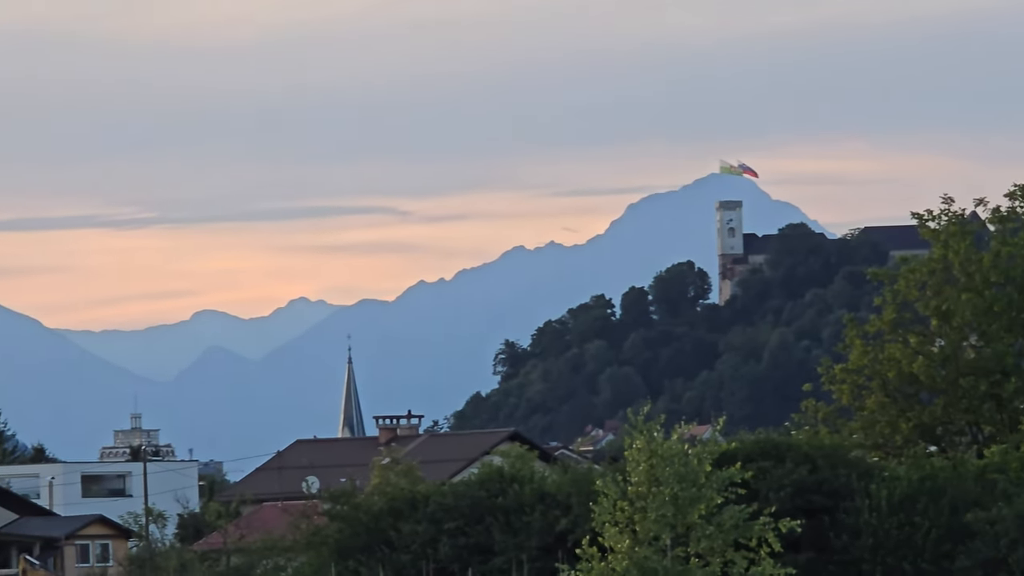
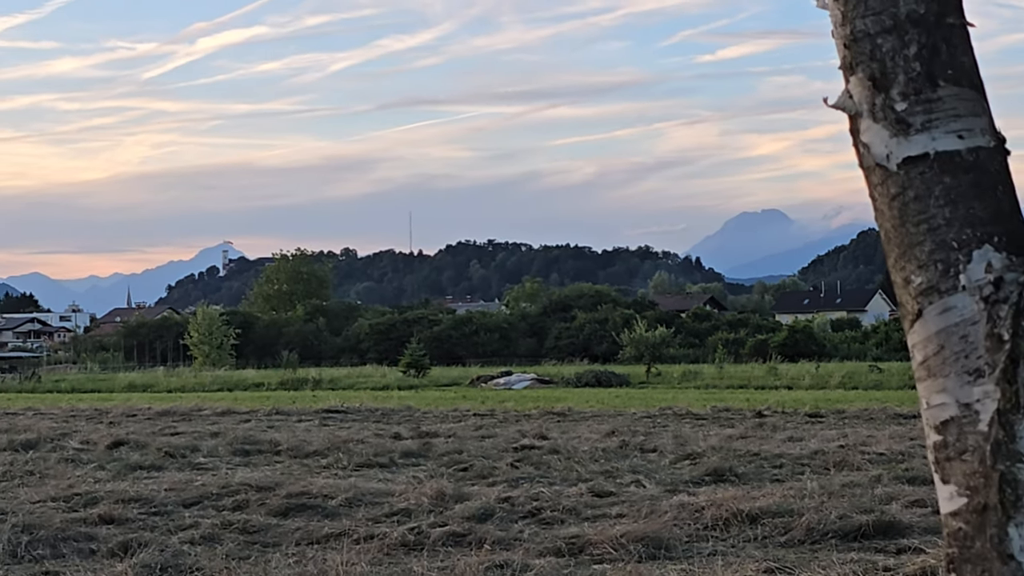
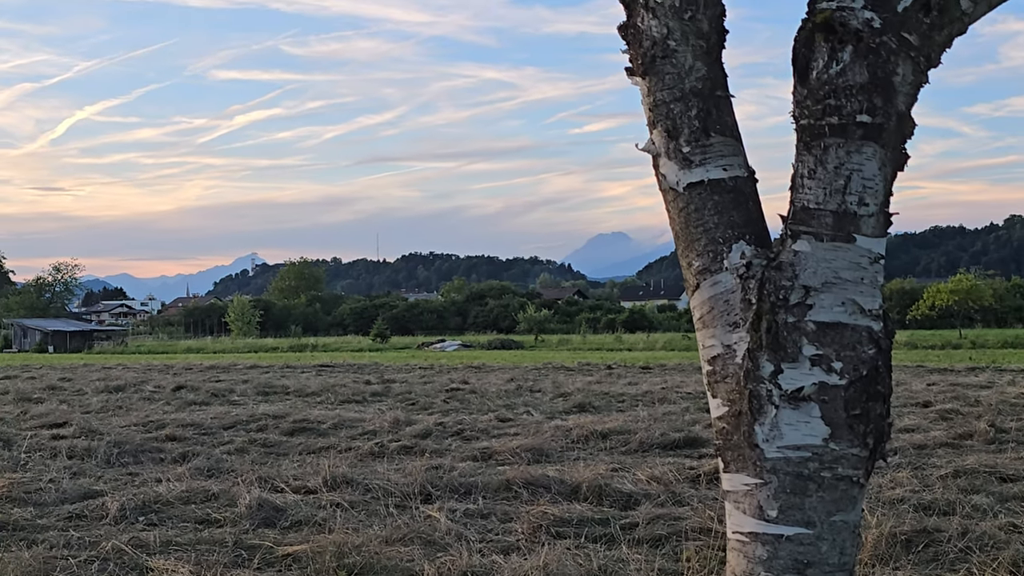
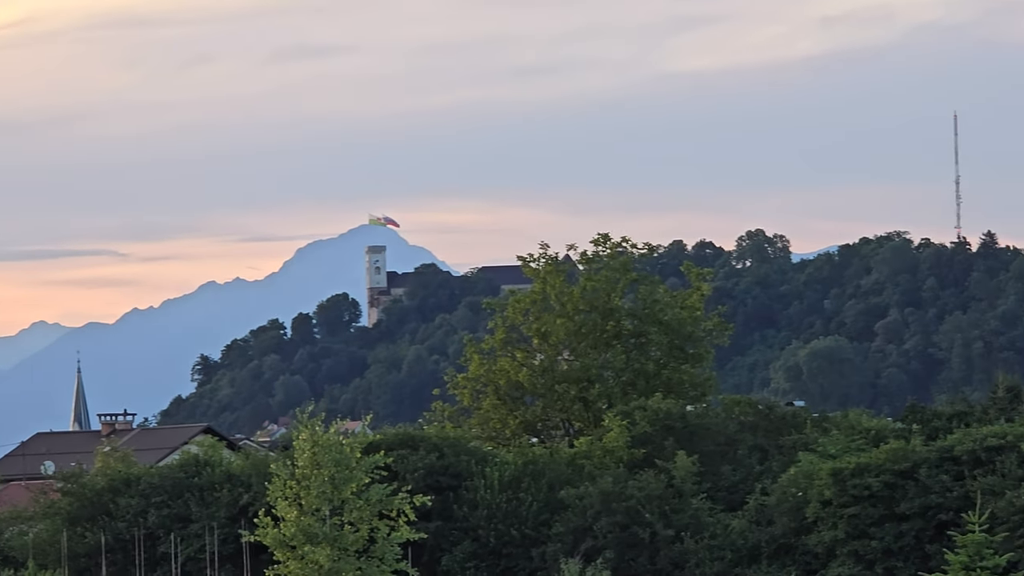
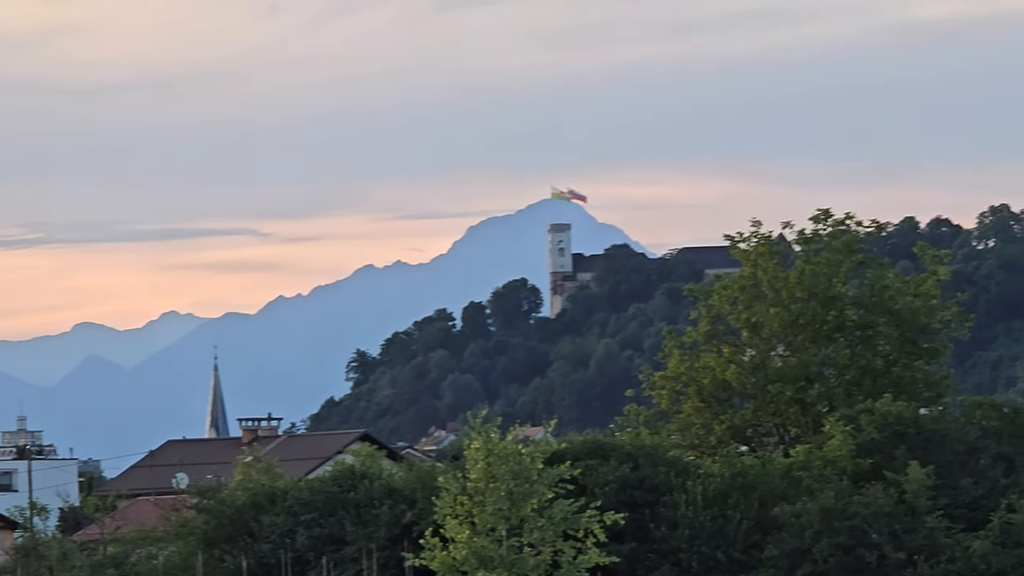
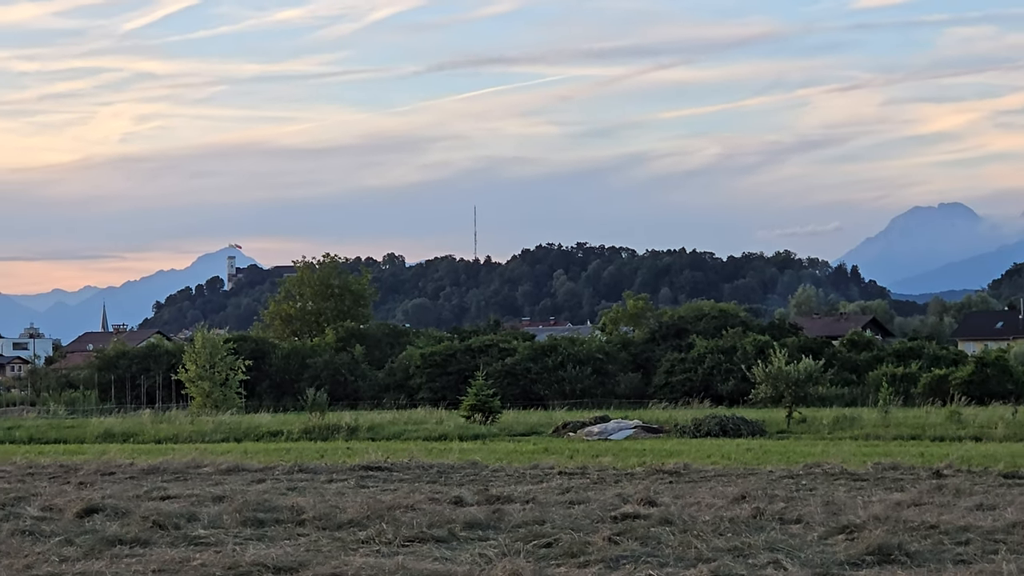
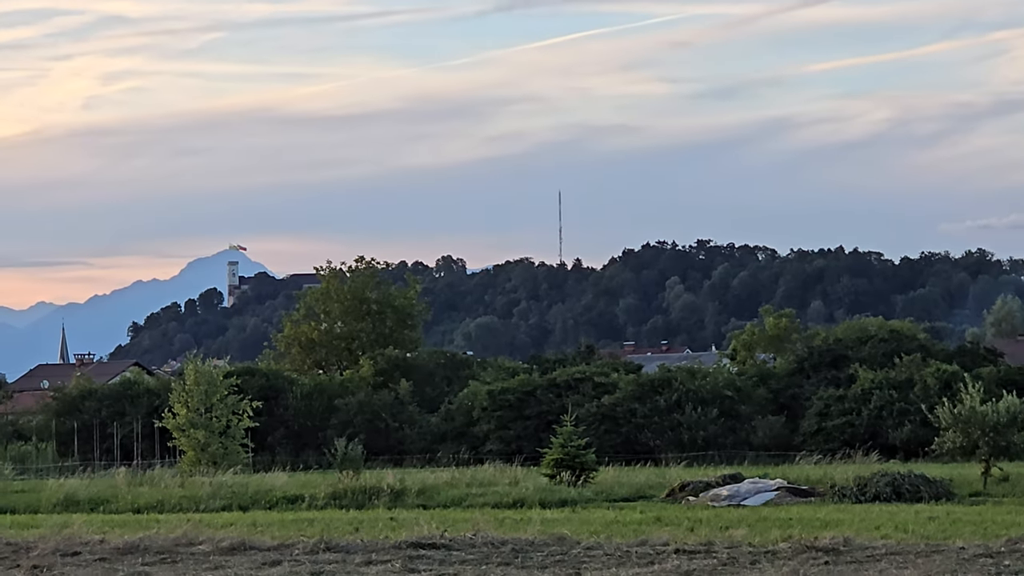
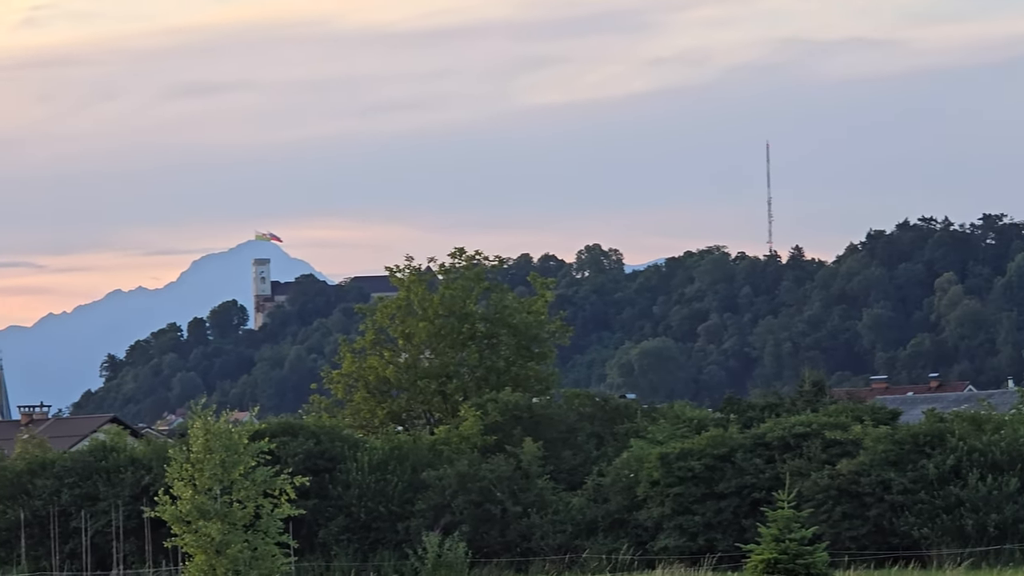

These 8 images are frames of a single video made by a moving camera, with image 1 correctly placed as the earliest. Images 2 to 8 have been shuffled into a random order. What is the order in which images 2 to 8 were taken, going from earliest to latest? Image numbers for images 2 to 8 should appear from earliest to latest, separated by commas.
5, 4, 8, 7, 6, 2, 3
